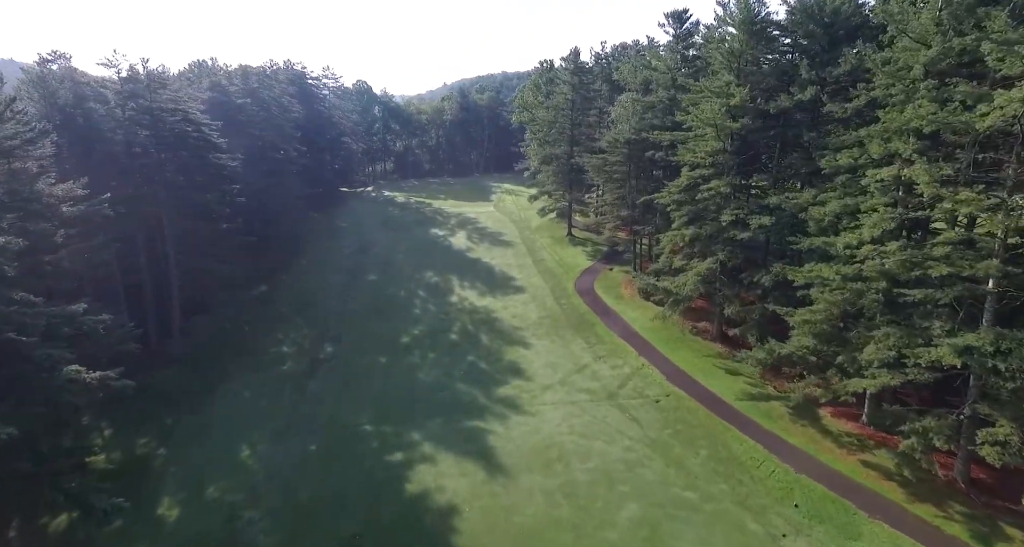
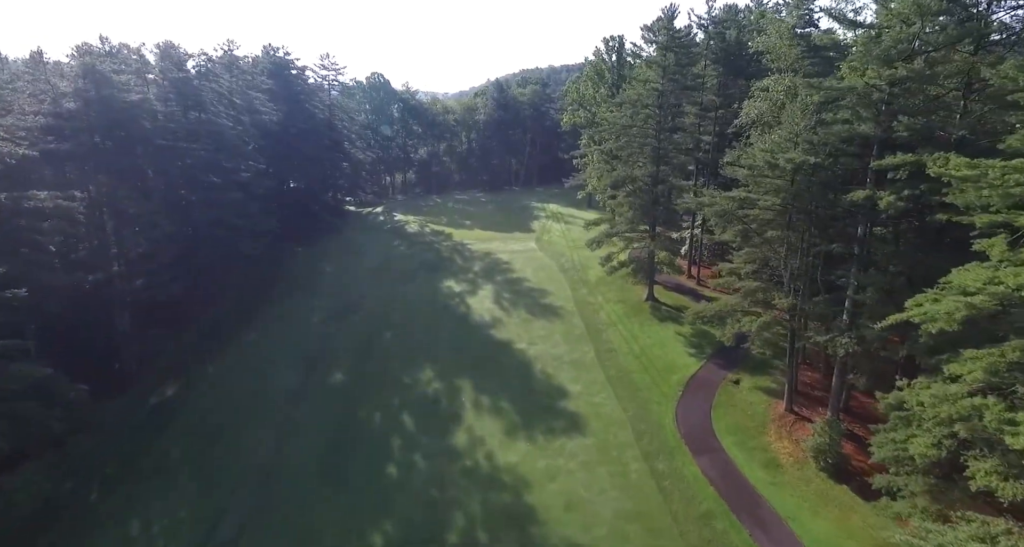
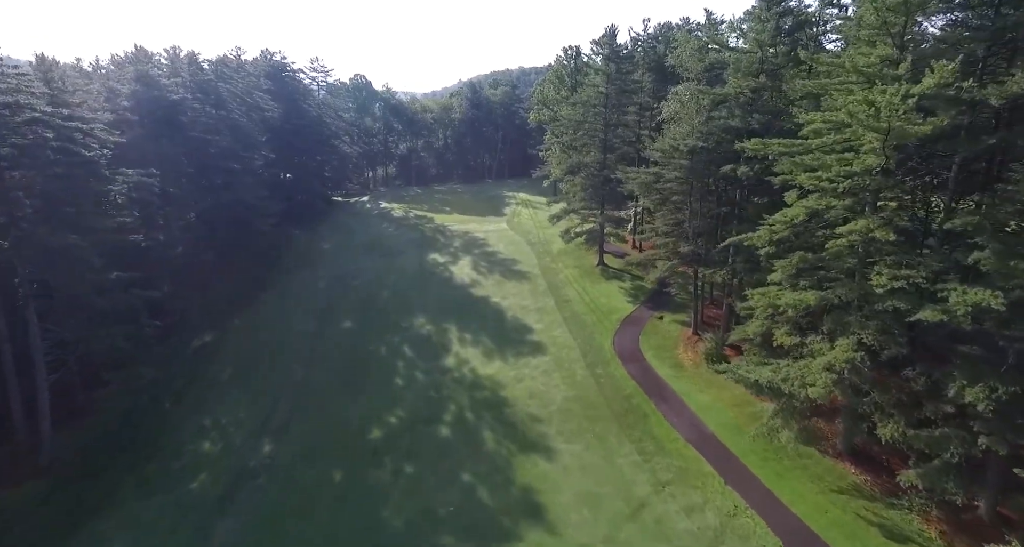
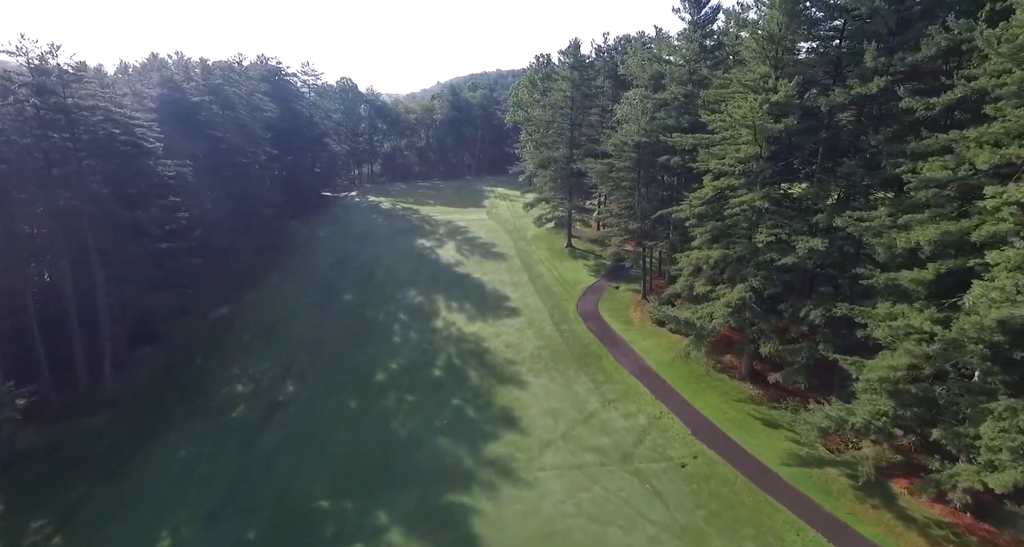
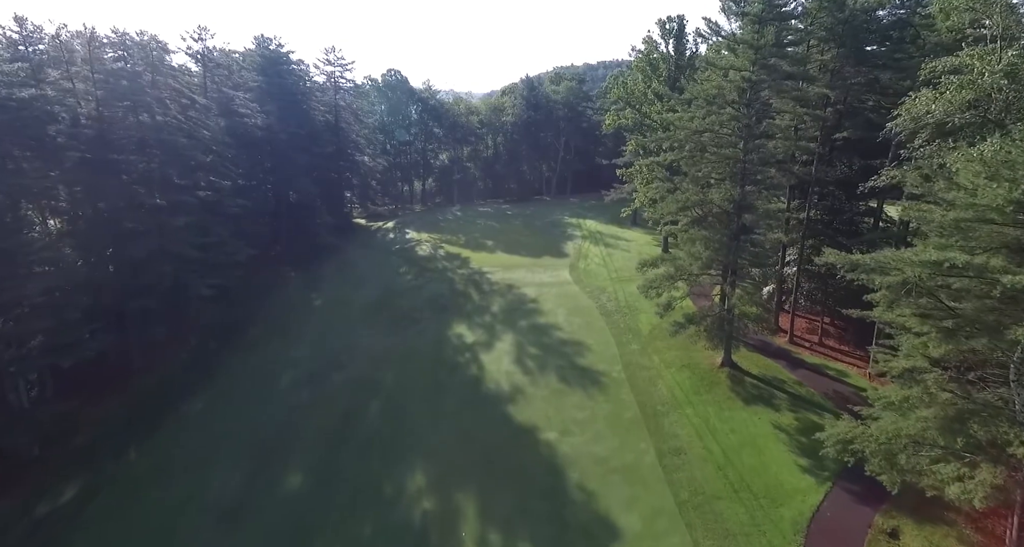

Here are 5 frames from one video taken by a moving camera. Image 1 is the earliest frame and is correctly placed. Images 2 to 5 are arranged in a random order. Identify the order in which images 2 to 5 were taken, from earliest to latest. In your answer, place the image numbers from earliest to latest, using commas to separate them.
4, 3, 2, 5
